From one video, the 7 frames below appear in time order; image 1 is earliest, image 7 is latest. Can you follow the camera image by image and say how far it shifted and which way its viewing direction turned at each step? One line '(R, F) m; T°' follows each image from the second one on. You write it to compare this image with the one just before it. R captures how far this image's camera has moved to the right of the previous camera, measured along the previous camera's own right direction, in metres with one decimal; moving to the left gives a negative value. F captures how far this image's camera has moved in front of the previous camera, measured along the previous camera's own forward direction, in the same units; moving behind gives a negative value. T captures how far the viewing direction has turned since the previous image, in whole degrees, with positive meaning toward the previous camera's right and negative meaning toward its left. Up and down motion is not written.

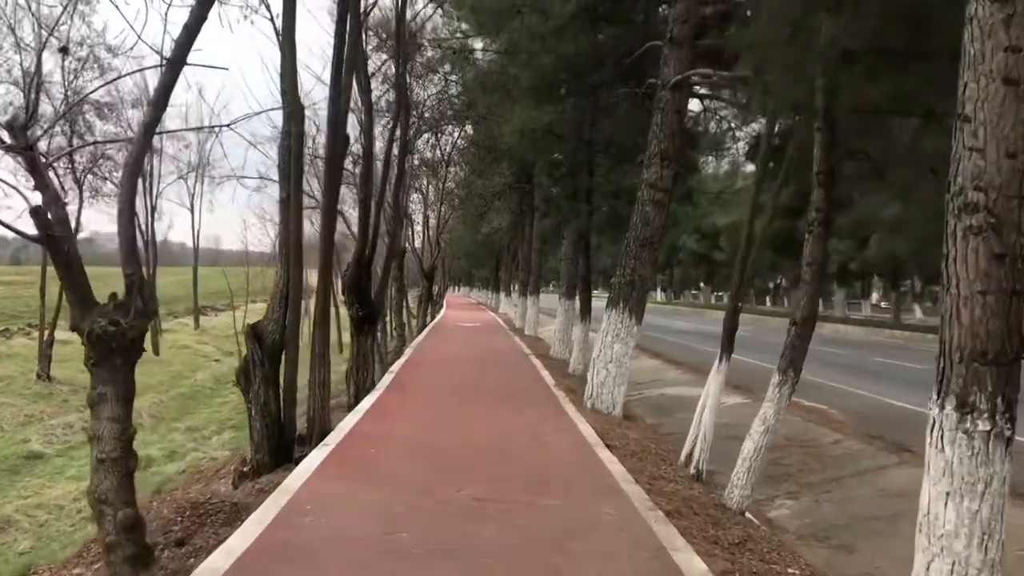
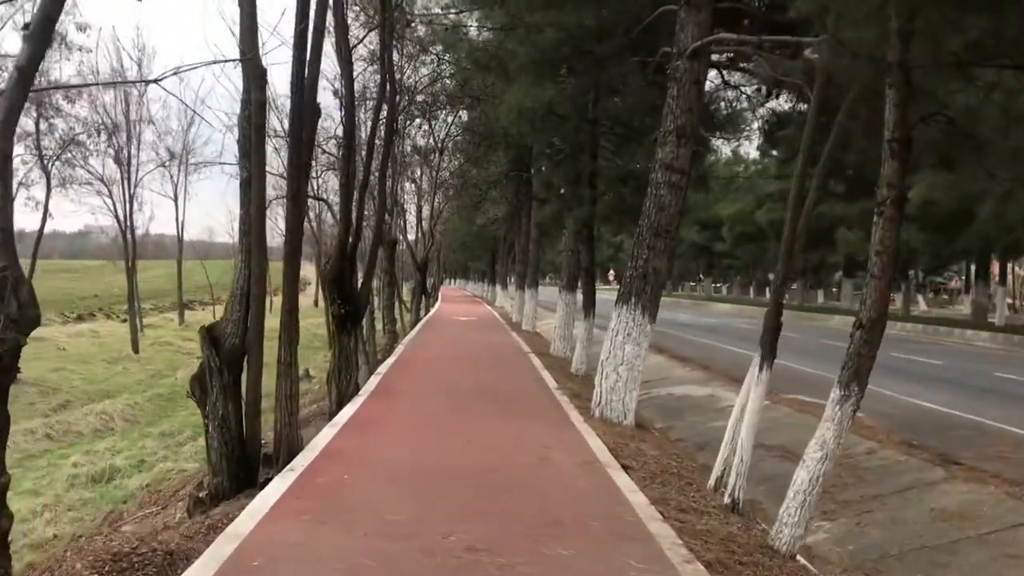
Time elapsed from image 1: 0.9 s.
(0.0, +1.2) m; 0°
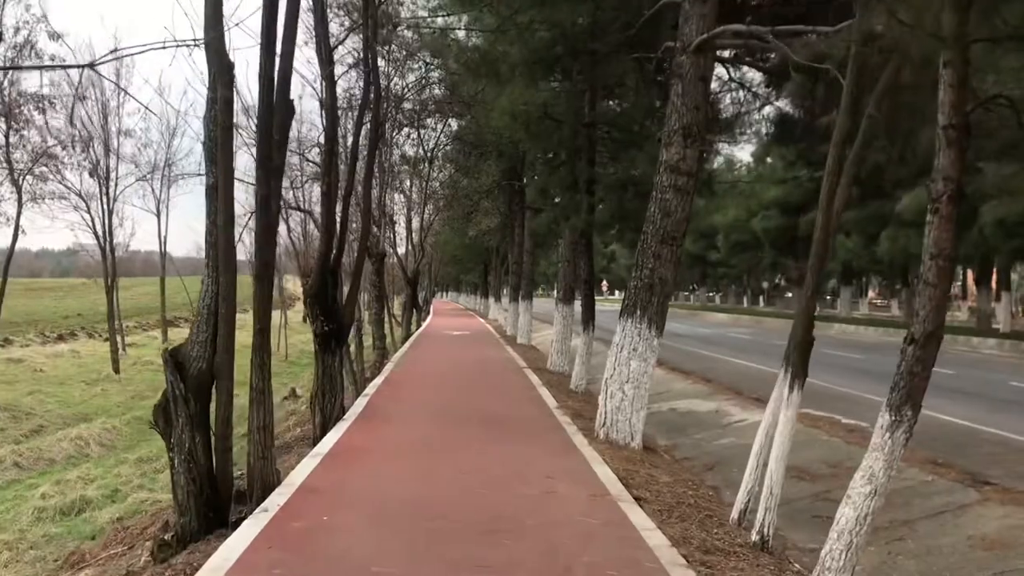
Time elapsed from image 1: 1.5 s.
(0.0, +0.7) m; +1°
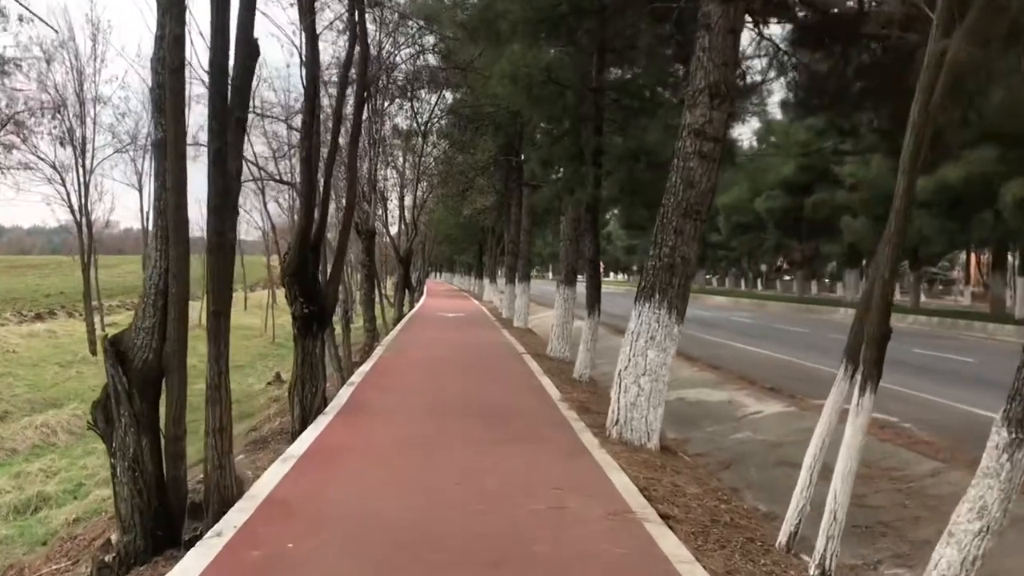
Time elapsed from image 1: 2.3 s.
(-0.1, +1.1) m; 0°
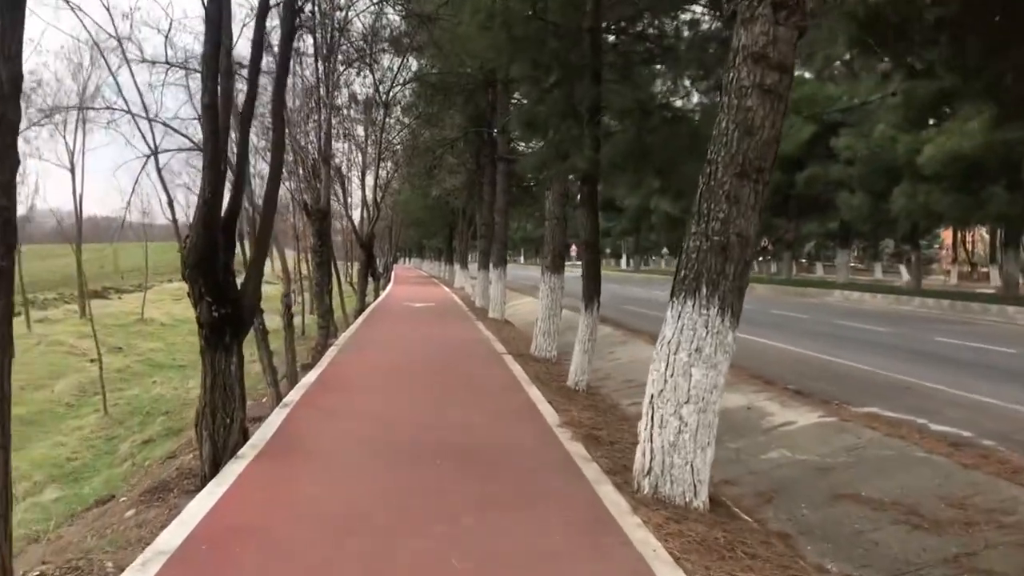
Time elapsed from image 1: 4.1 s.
(-0.1, +2.5) m; +2°
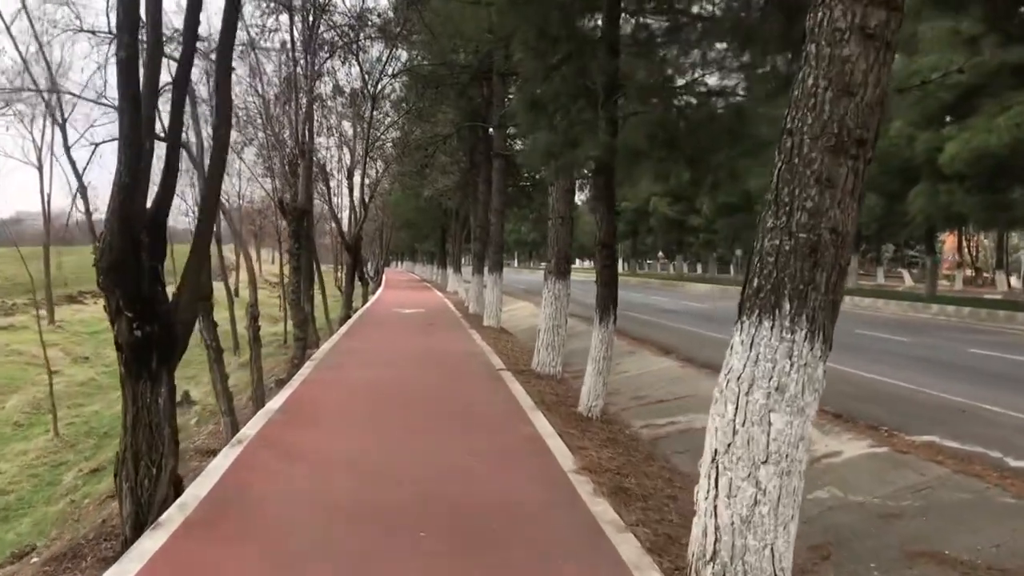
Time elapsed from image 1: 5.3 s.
(-0.1, +1.6) m; 0°
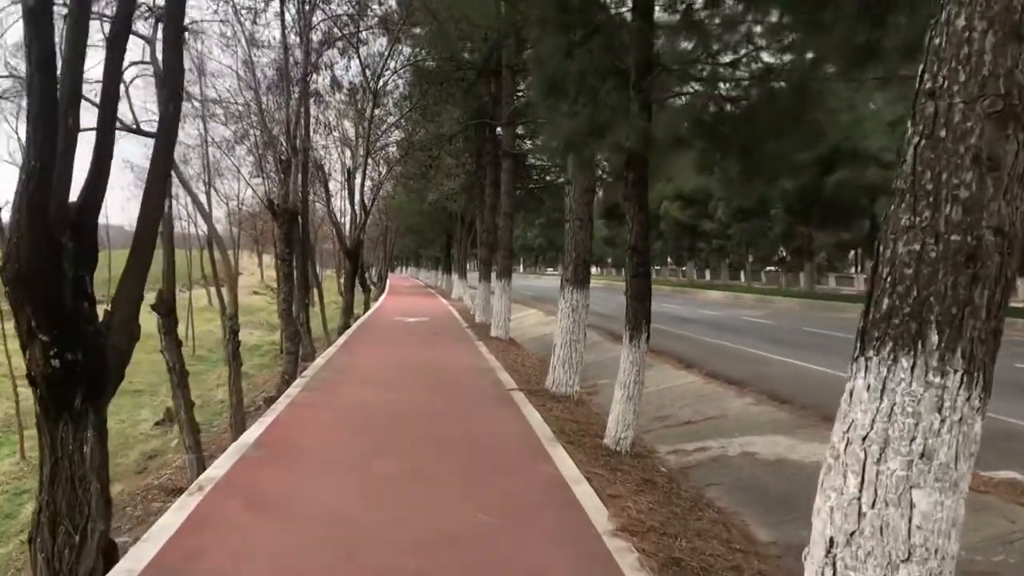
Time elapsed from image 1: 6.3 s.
(-0.1, +1.2) m; 0°
